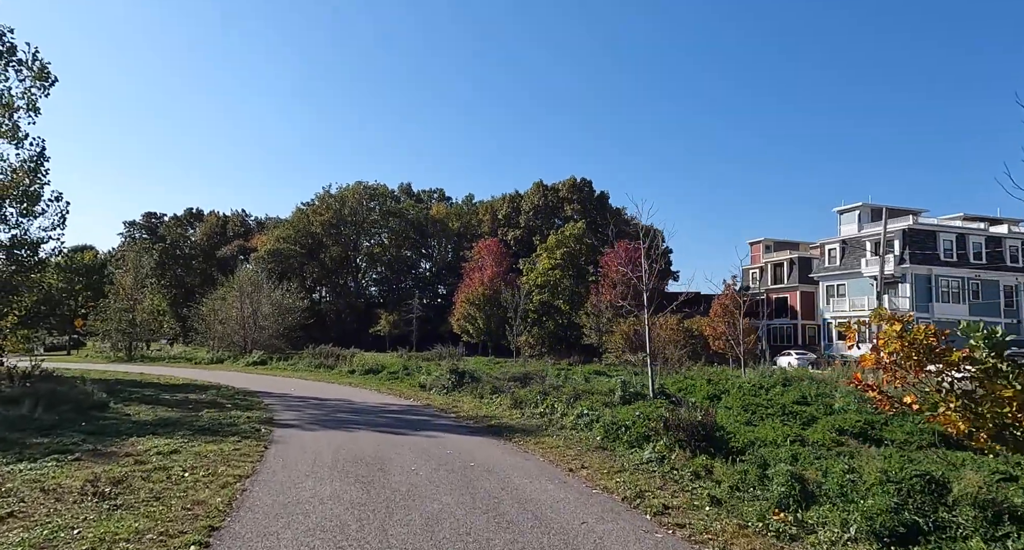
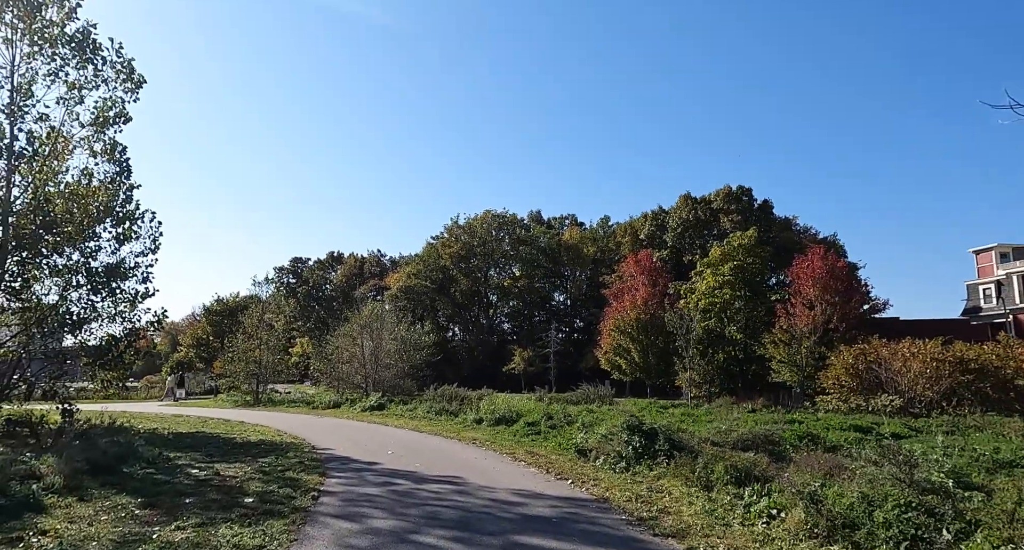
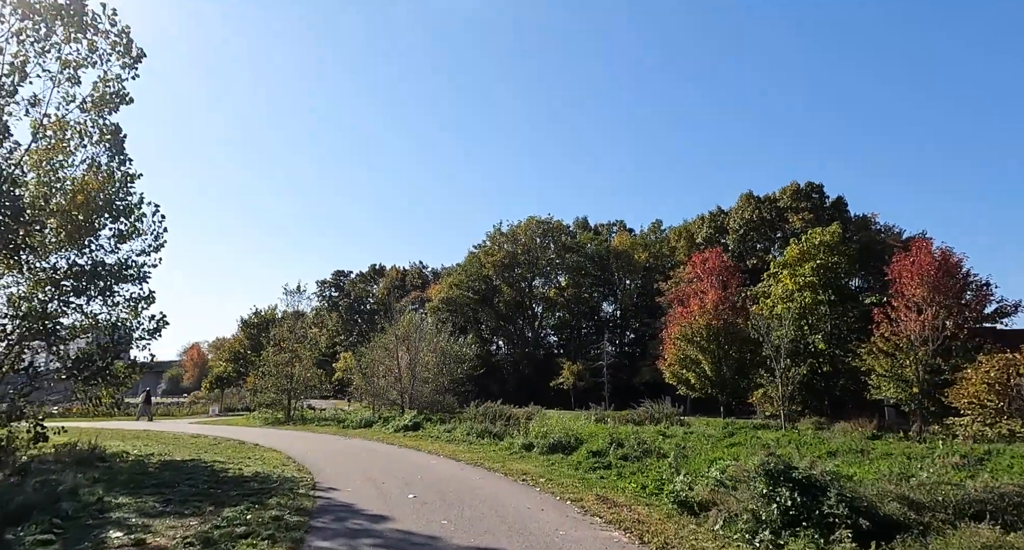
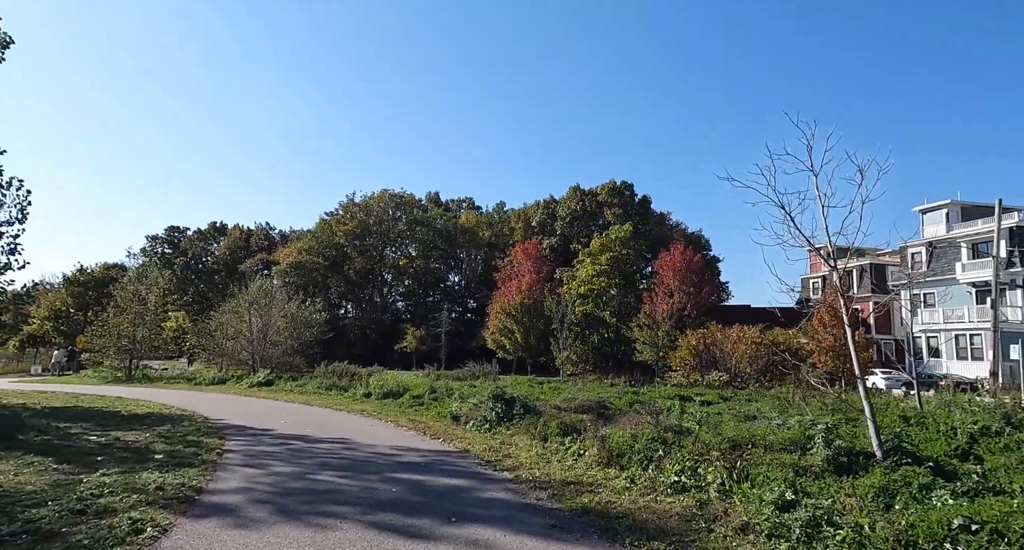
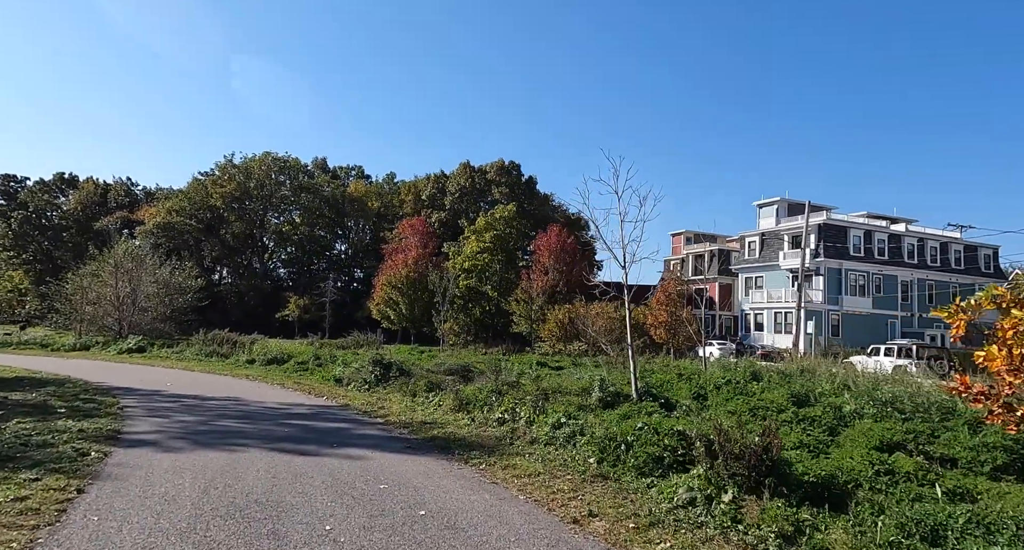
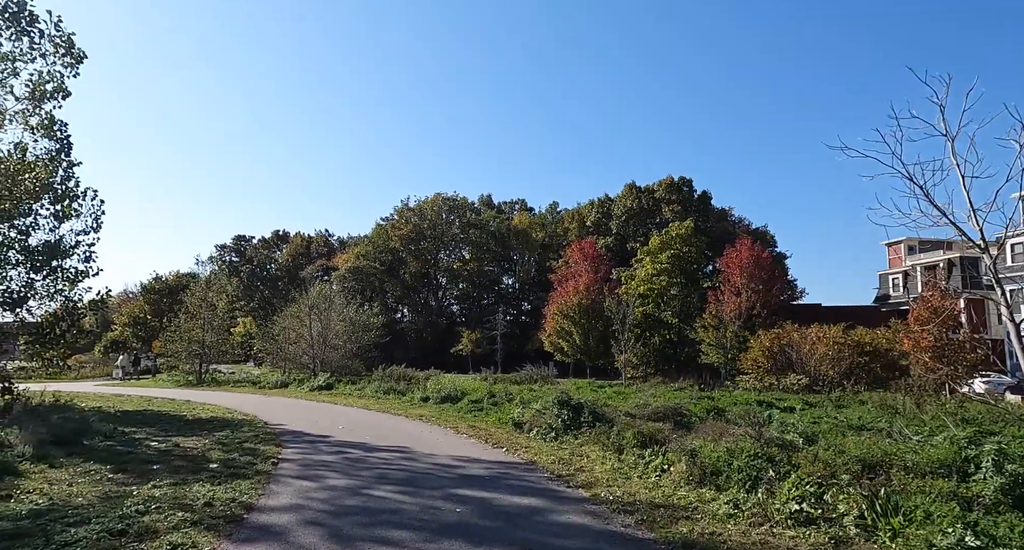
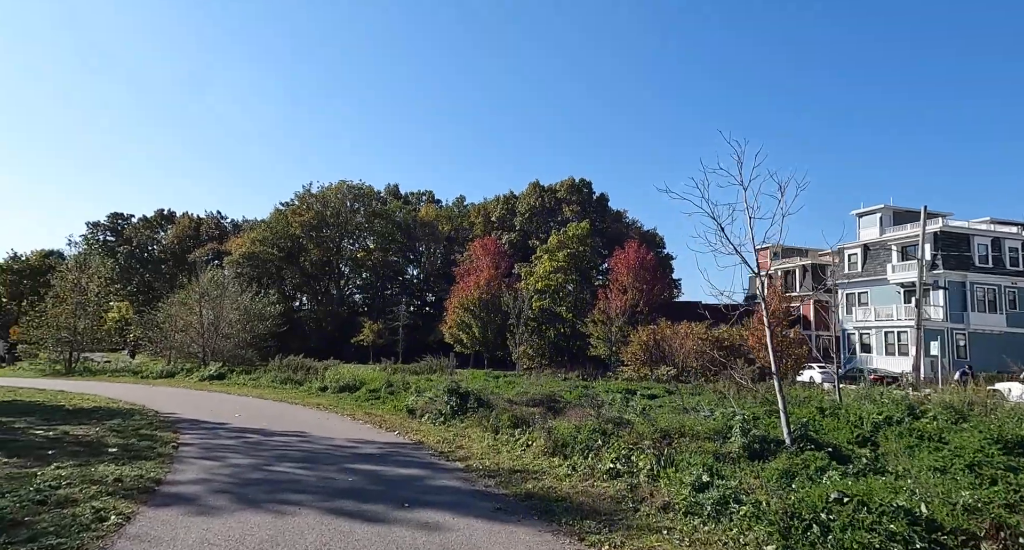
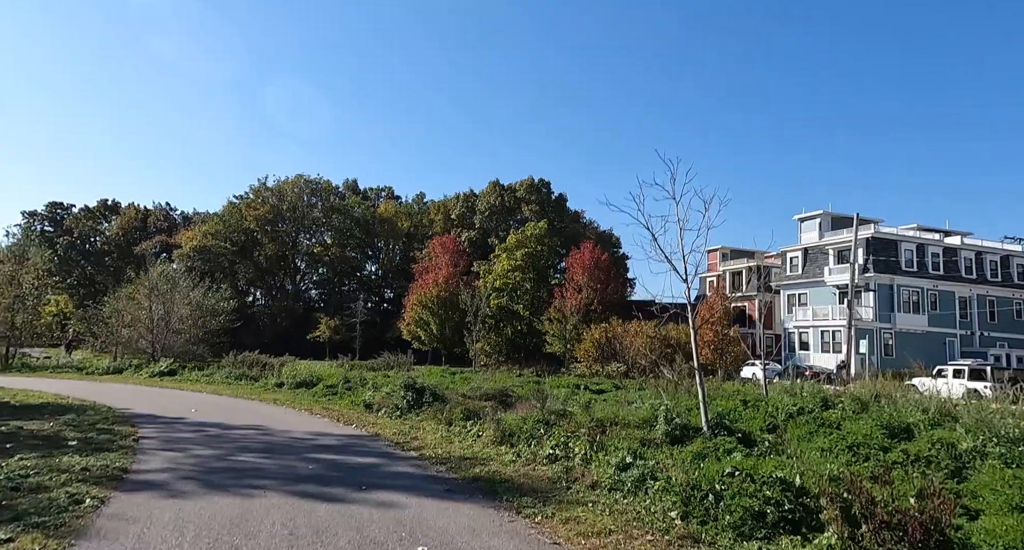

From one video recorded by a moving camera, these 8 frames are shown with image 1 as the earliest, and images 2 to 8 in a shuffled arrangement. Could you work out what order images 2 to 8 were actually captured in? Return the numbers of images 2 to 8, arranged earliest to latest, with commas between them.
5, 8, 7, 4, 6, 2, 3
